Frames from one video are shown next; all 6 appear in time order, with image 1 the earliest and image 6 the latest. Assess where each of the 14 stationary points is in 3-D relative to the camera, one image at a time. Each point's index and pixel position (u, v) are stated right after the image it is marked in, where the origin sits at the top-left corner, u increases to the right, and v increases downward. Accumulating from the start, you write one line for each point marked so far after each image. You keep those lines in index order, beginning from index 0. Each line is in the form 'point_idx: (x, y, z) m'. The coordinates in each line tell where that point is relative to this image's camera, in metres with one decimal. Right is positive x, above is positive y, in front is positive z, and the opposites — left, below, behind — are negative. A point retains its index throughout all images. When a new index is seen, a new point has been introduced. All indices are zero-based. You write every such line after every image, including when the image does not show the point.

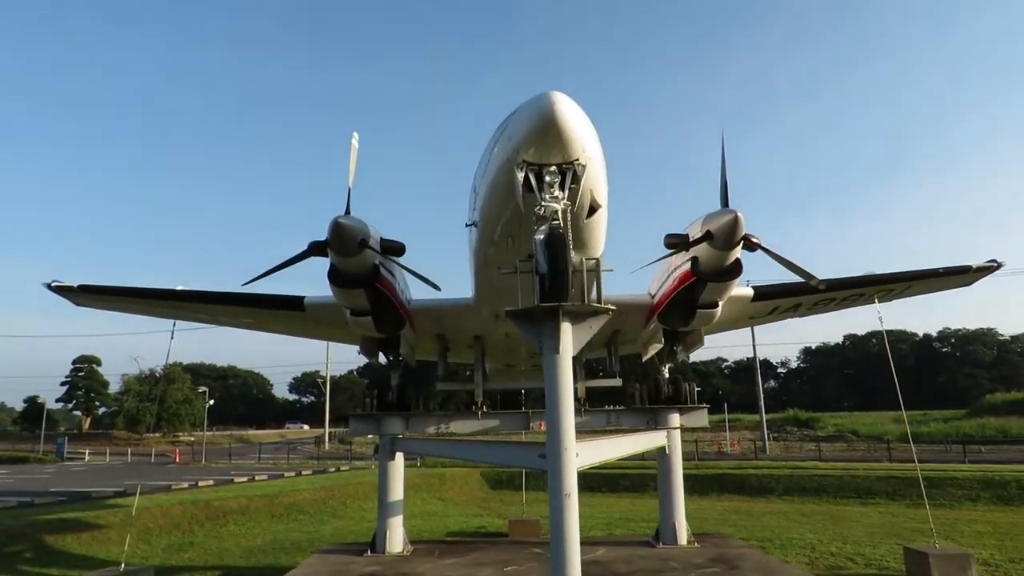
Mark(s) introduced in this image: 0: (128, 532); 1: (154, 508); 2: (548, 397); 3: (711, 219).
0: (-7.1, -4.5, +12.1) m
1: (-7.3, -4.5, +13.3) m
2: (+0.2, -0.7, +4.0) m
3: (+2.0, +0.7, +6.5) m
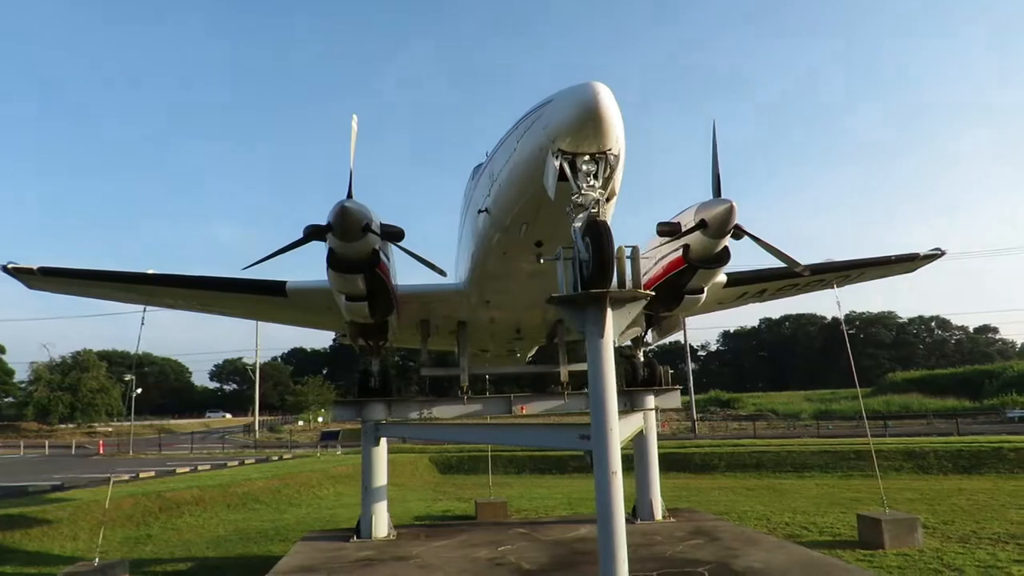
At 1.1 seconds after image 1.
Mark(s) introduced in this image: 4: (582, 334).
0: (-7.6, -4.2, +11.5) m
1: (-8.0, -4.2, +12.7) m
2: (+0.5, -0.6, +4.2) m
3: (+2.0, +0.8, +6.8) m
4: (+0.4, -0.3, +4.3) m
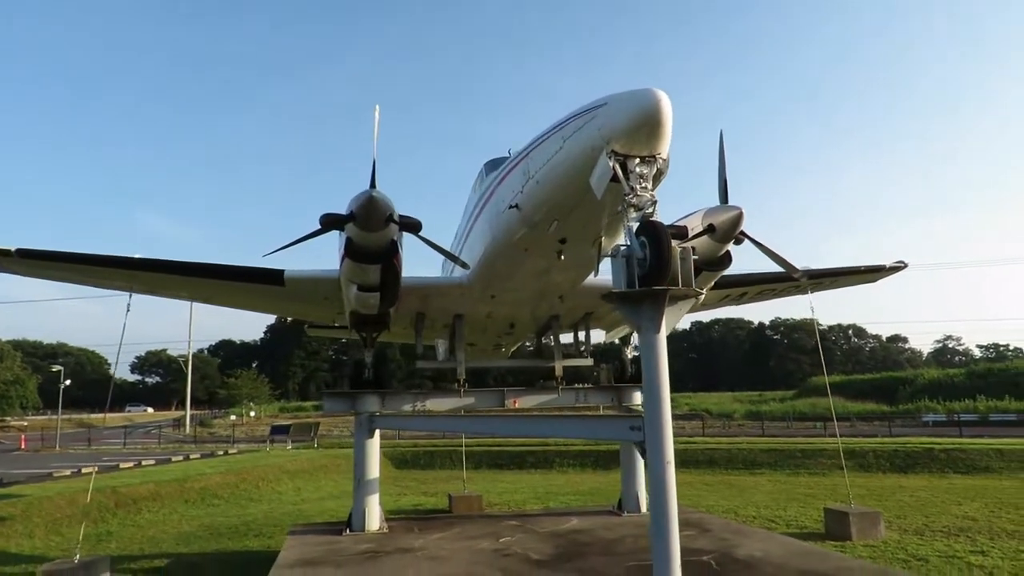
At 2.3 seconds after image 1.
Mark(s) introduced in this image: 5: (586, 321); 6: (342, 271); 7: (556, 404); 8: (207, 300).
0: (-8.0, -3.9, +10.9) m
1: (-8.5, -3.9, +12.0) m
2: (+0.9, -0.6, +4.3) m
3: (+2.2, +0.8, +7.1) m
4: (+0.8, -0.3, +4.4) m
5: (+1.1, -0.5, +9.4) m
6: (-1.8, +0.2, +7.0) m
7: (+0.6, -1.7, +9.4) m
8: (-4.4, -0.2, +9.3) m
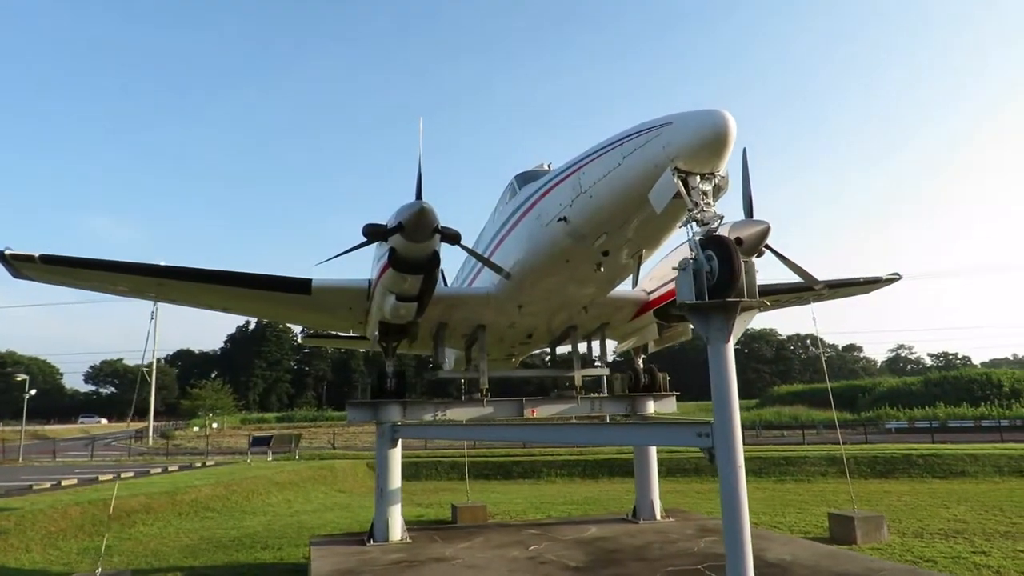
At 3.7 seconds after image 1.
0: (-7.8, -4.1, +10.5) m
1: (-8.4, -4.0, +11.6) m
2: (+1.4, -0.7, +4.5) m
3: (+2.6, +0.7, +7.4) m
4: (+1.4, -0.4, +4.6) m
5: (+1.3, -0.6, +9.6) m
6: (-1.4, +0.1, +7.0) m
7: (+0.9, -1.9, +9.5) m
8: (-4.1, -0.3, +9.2) m
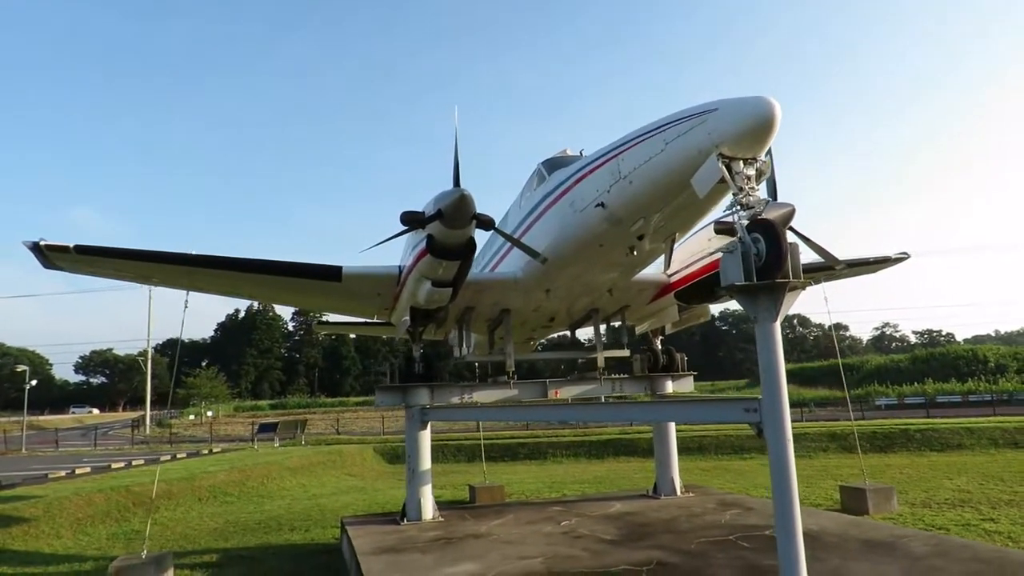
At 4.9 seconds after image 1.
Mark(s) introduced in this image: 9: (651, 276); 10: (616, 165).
0: (-7.4, -3.9, +10.7) m
1: (-8.0, -3.8, +11.8) m
2: (+1.9, -0.5, +4.7) m
3: (+3.0, +0.9, +7.6) m
4: (+1.8, -0.2, +4.8) m
5: (+1.7, -0.4, +9.8) m
6: (-1.0, +0.2, +7.2) m
7: (+1.2, -1.6, +9.8) m
8: (-3.7, -0.1, +9.3) m
9: (+1.9, +0.2, +8.9) m
10: (+1.0, +1.2, +6.3) m
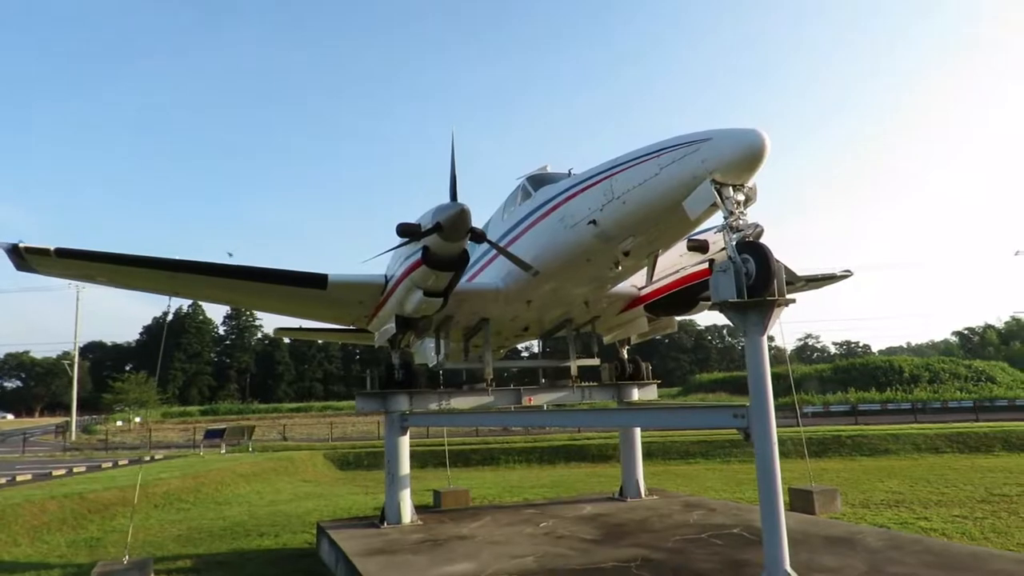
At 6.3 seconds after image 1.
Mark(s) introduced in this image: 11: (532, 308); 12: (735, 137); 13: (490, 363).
0: (-7.9, -3.9, +10.2) m
1: (-8.6, -3.8, +11.3) m
2: (+1.9, -0.7, +5.2) m
3: (+2.8, +0.7, +8.2) m
4: (+1.9, -0.4, +5.3) m
5: (+1.3, -0.6, +10.3) m
6: (-1.2, +0.1, +7.4) m
7: (+0.9, -1.8, +10.2) m
8: (-4.0, -0.2, +9.2) m
9: (+1.6, 0.0, +9.4) m
10: (+1.0, +1.1, +6.7) m
11: (+0.3, -0.3, +9.2) m
12: (+1.9, +1.3, +5.6) m
13: (-0.3, -1.1, +9.4) m
